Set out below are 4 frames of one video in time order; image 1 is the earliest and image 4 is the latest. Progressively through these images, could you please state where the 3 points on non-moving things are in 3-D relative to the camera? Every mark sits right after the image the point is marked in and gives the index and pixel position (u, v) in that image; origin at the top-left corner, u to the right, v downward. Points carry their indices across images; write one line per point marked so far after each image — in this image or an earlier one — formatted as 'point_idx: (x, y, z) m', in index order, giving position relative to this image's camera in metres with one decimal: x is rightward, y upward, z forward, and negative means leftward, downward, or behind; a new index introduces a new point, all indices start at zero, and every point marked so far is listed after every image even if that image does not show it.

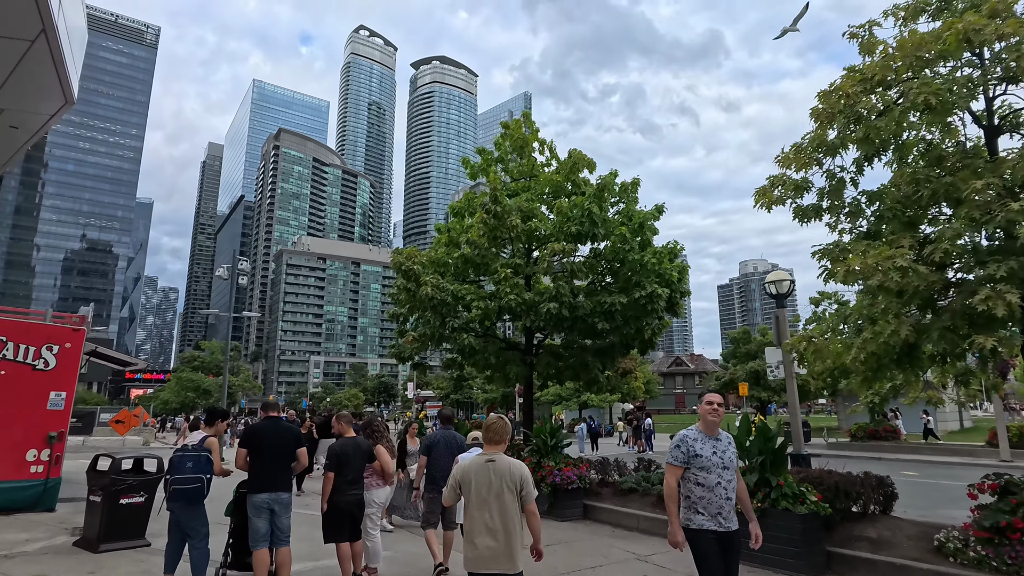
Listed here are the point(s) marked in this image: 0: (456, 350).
0: (-1.2, -1.4, +13.0) m
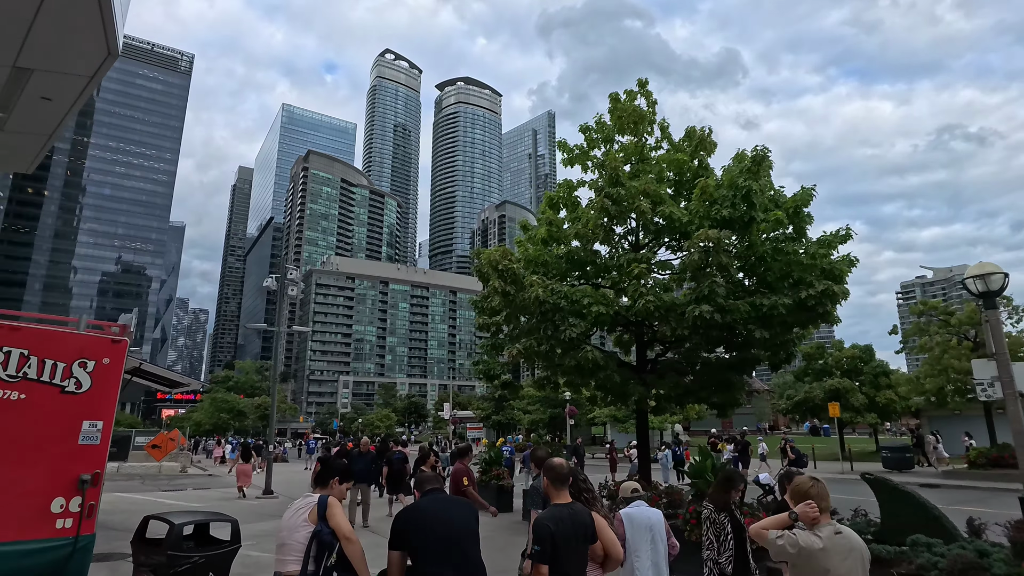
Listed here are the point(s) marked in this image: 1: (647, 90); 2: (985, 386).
0: (+1.0, -1.4, +10.6) m
1: (+2.8, +4.1, +12.2) m
2: (+7.8, -1.6, +9.7) m
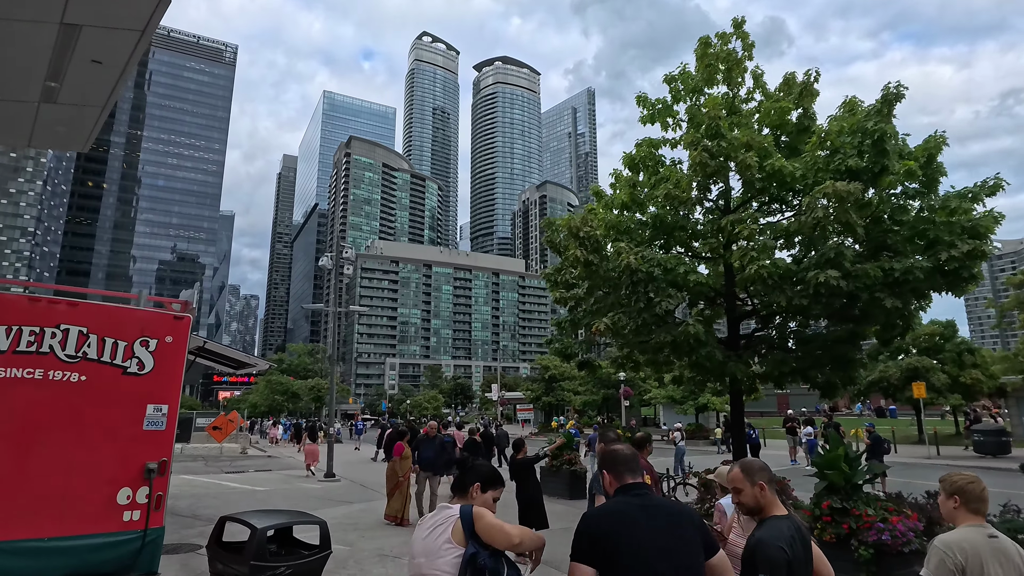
0: (+2.5, -0.9, +9.5) m
1: (+4.2, +4.7, +10.8) m
2: (+9.2, -1.0, +8.2) m
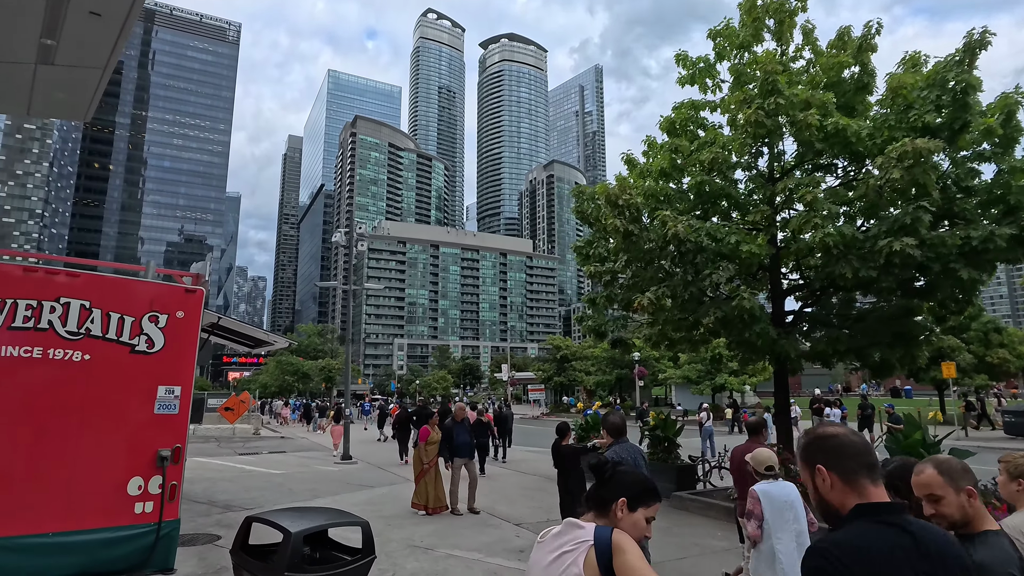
0: (+3.0, -0.5, +8.8) m
1: (+4.7, +5.2, +9.9) m
2: (+9.7, -0.6, +7.4) m
